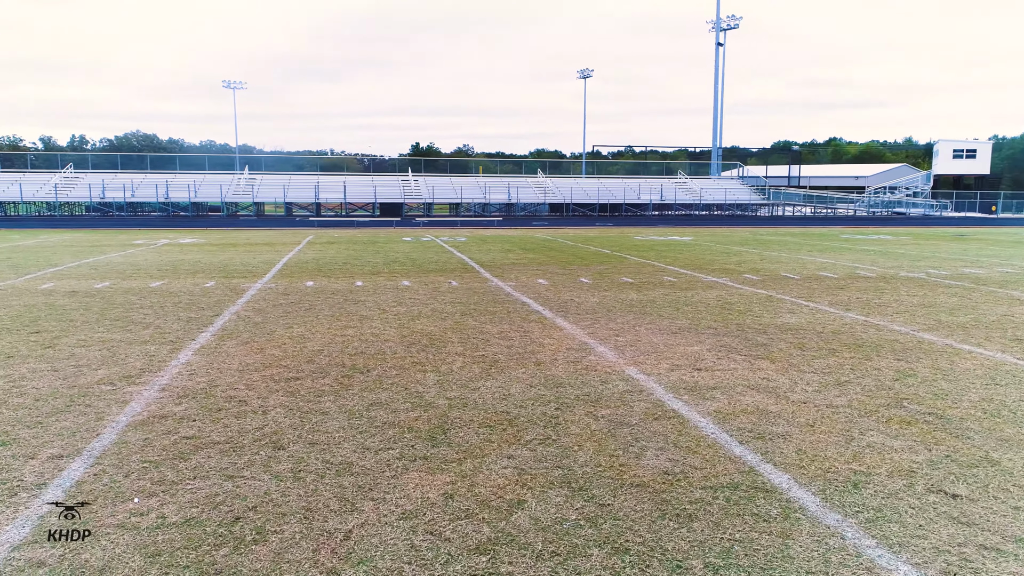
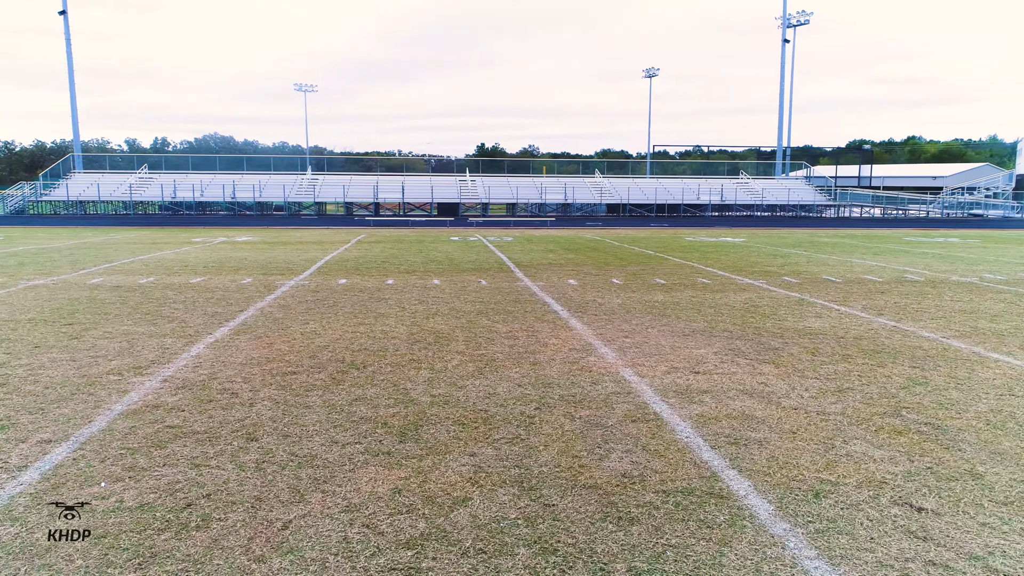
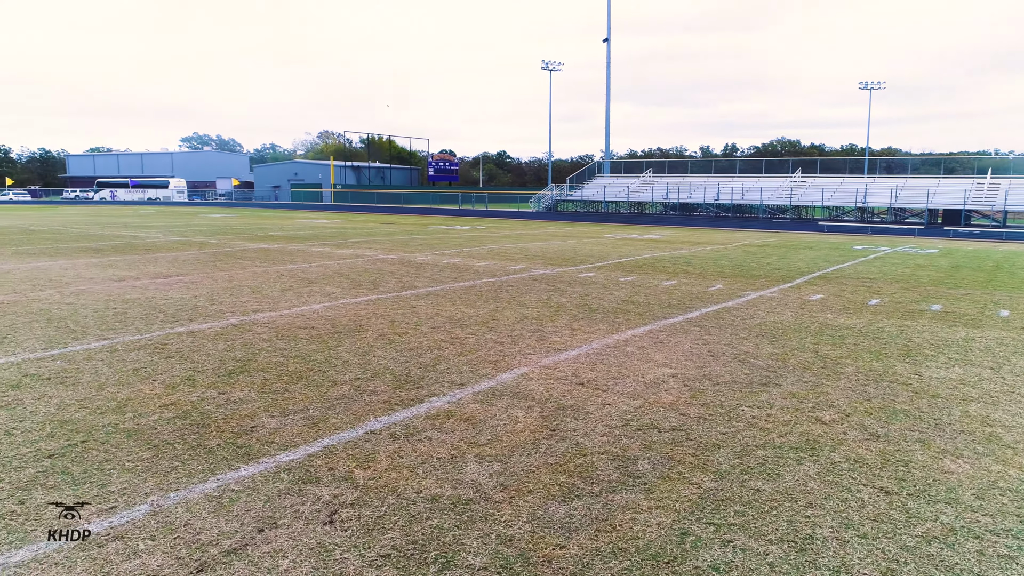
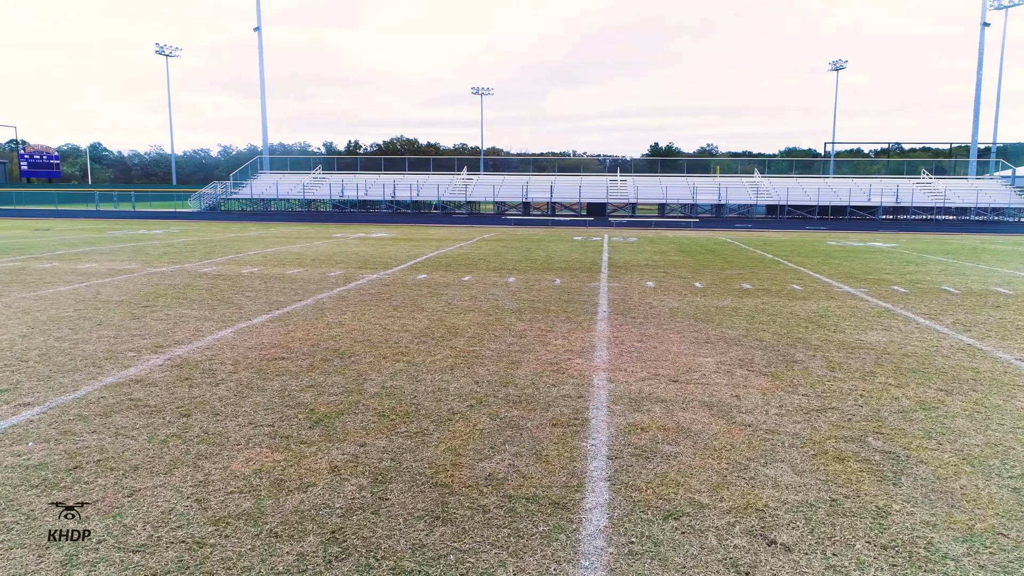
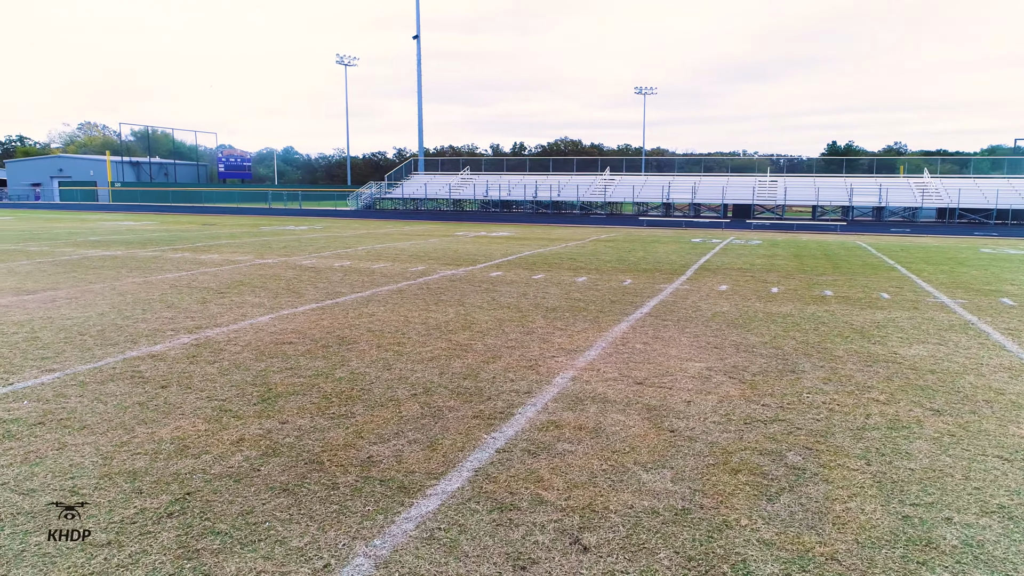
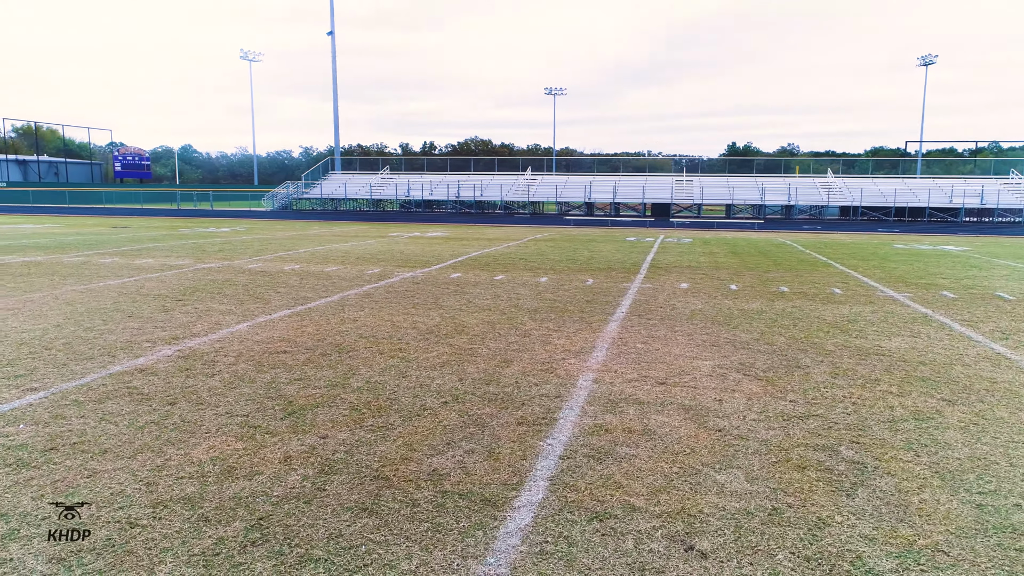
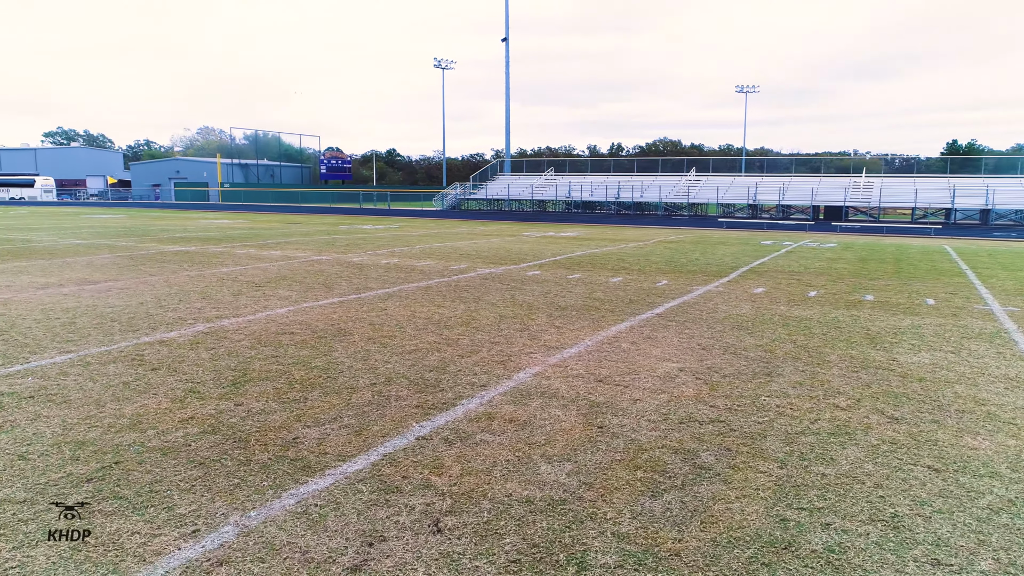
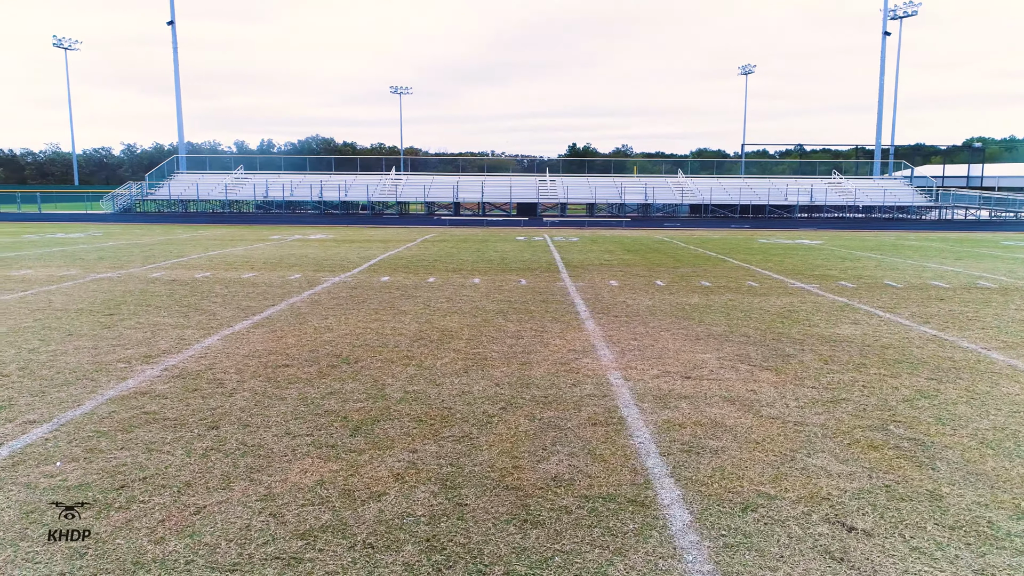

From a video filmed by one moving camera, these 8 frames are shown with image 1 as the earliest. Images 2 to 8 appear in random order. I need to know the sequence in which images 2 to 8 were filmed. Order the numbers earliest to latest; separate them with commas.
2, 8, 4, 6, 5, 7, 3
